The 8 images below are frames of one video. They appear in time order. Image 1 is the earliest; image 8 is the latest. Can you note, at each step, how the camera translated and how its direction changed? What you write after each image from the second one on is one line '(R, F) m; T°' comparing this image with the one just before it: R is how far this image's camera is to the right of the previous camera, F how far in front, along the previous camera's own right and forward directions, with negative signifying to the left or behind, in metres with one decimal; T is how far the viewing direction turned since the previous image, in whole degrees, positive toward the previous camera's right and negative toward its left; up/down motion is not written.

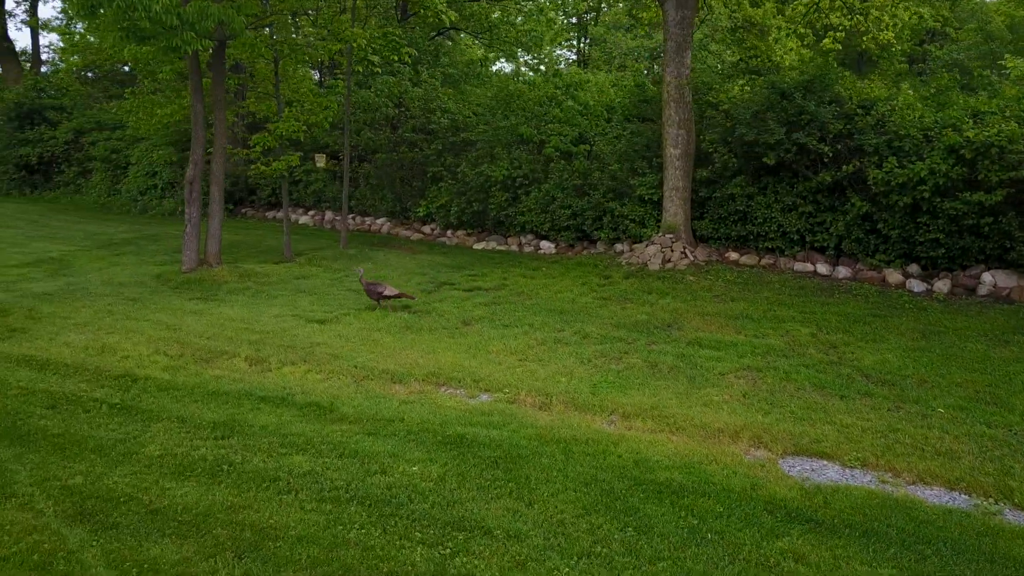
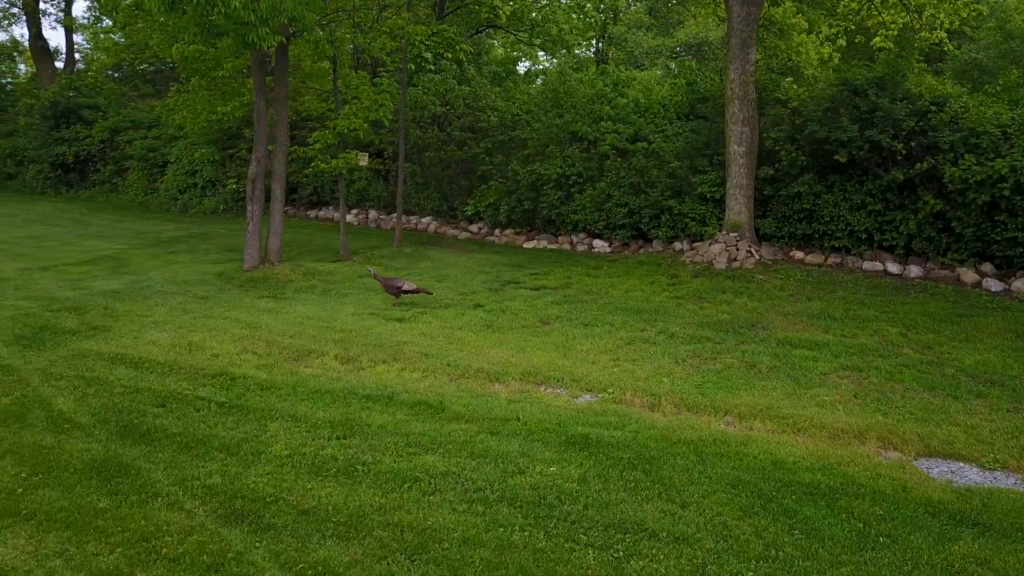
(-0.8, +0.1) m; 0°
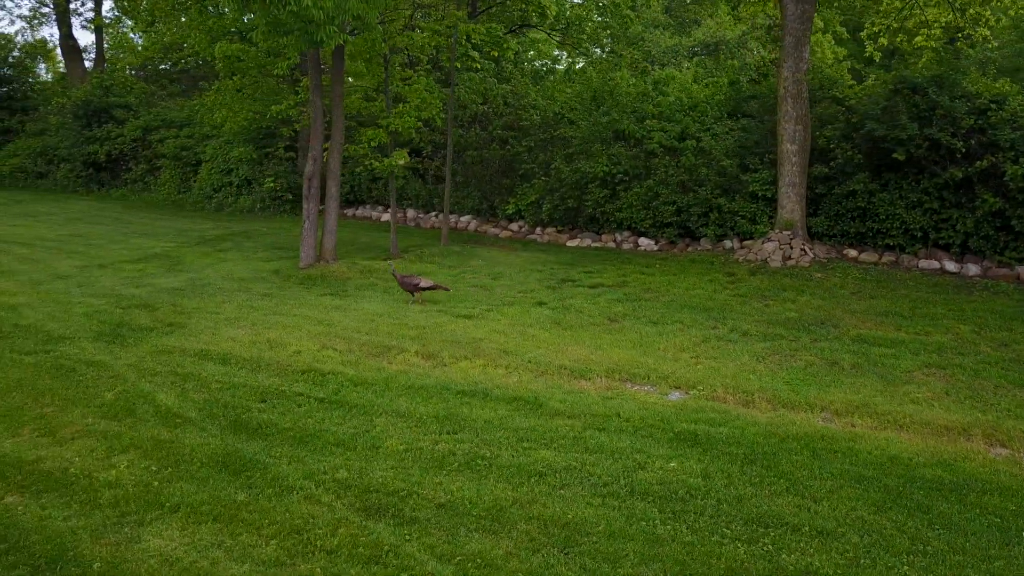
(-0.7, 0.0) m; 0°
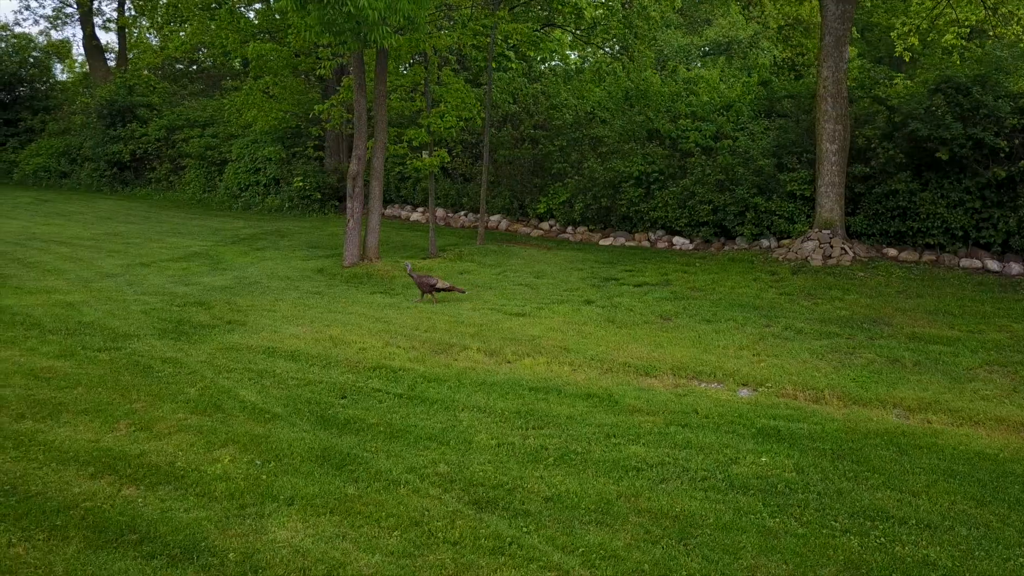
(-0.6, -0.1) m; 0°
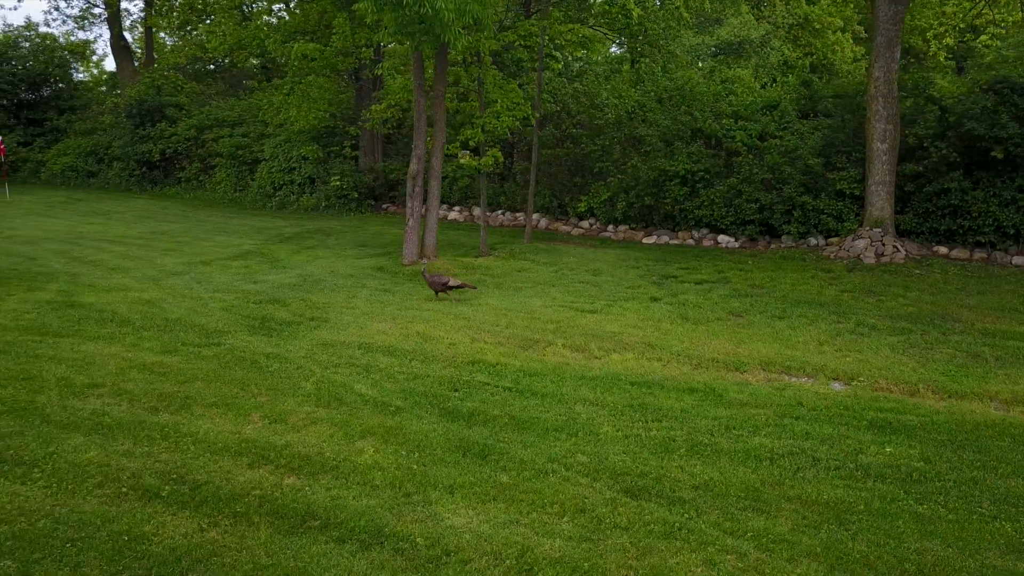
(-0.9, -0.1) m; 0°
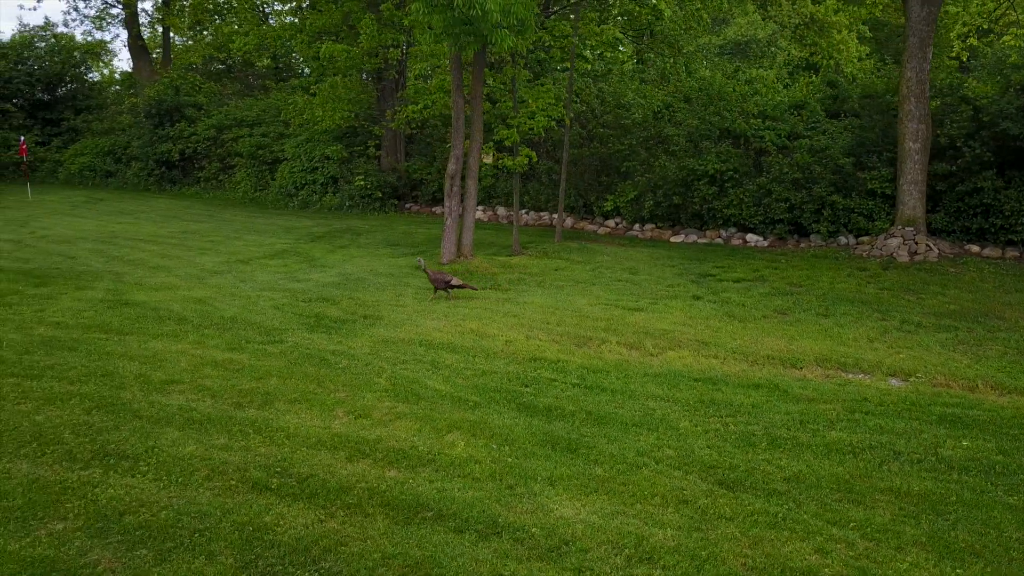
(-0.6, -0.1) m; 0°
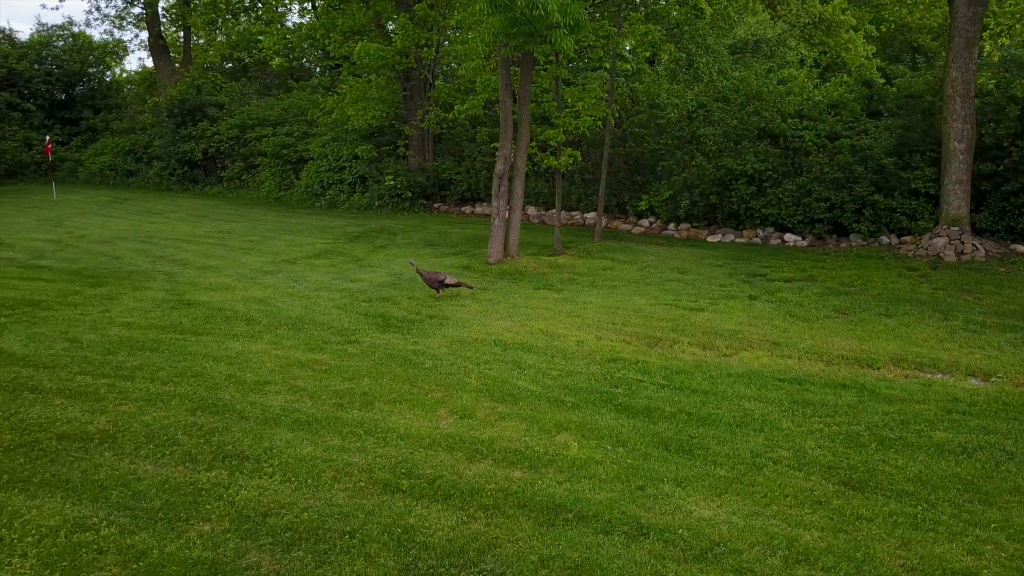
(-0.7, 0.0) m; 0°
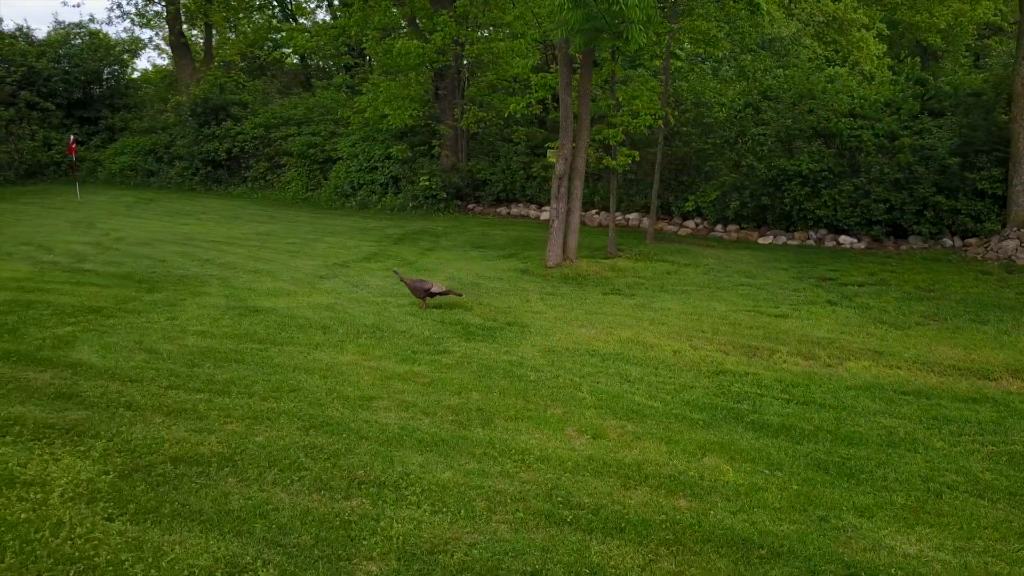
(-0.9, +0.4) m; 0°
